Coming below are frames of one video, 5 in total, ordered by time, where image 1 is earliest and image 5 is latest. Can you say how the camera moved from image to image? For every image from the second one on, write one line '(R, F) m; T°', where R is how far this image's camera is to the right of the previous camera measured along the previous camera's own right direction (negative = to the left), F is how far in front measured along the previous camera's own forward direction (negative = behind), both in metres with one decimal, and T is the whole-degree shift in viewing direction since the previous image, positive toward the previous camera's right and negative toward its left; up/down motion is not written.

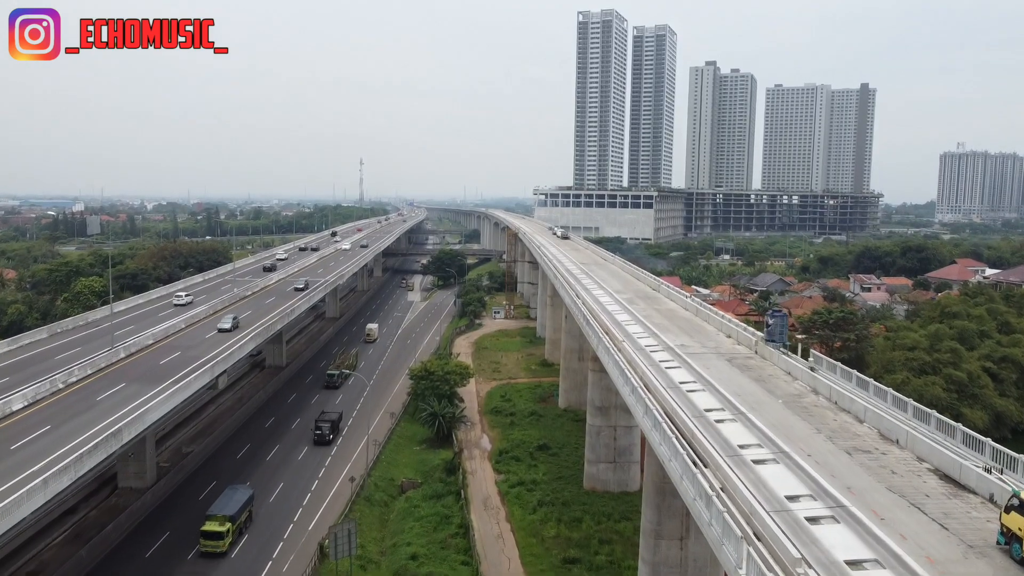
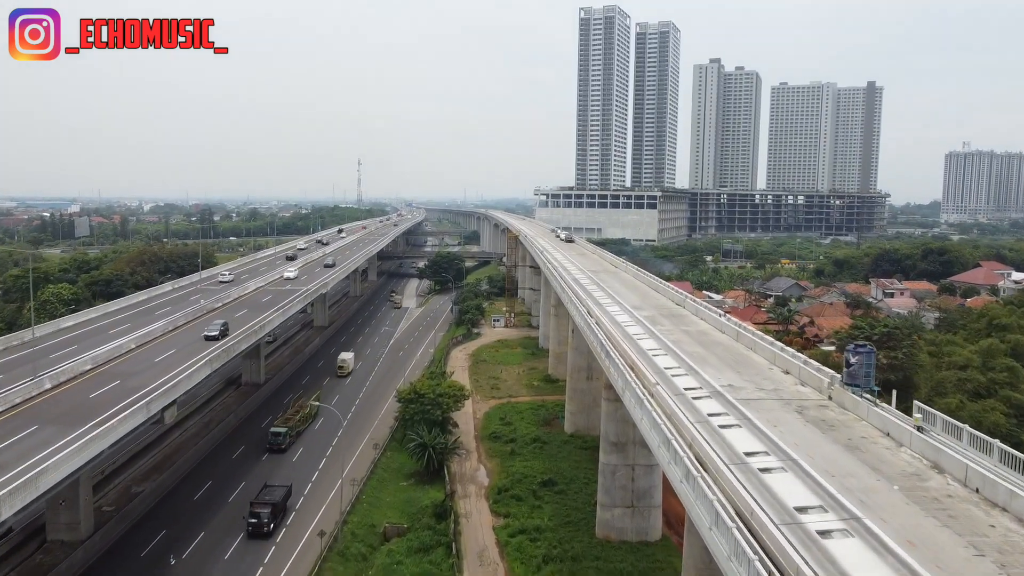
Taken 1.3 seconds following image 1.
(0.0, +4.1) m; 0°
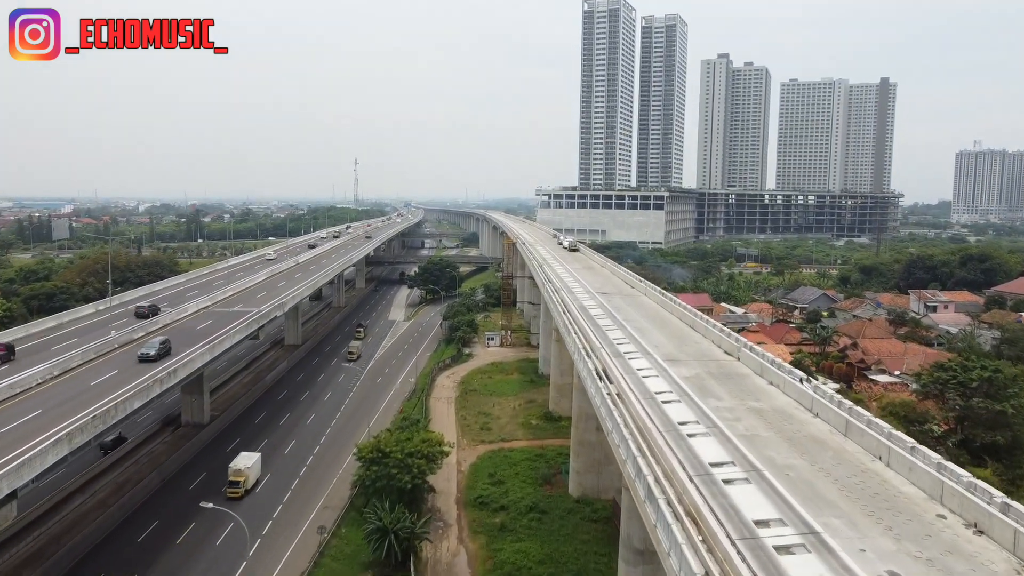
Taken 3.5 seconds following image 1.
(+0.4, +6.9) m; 0°
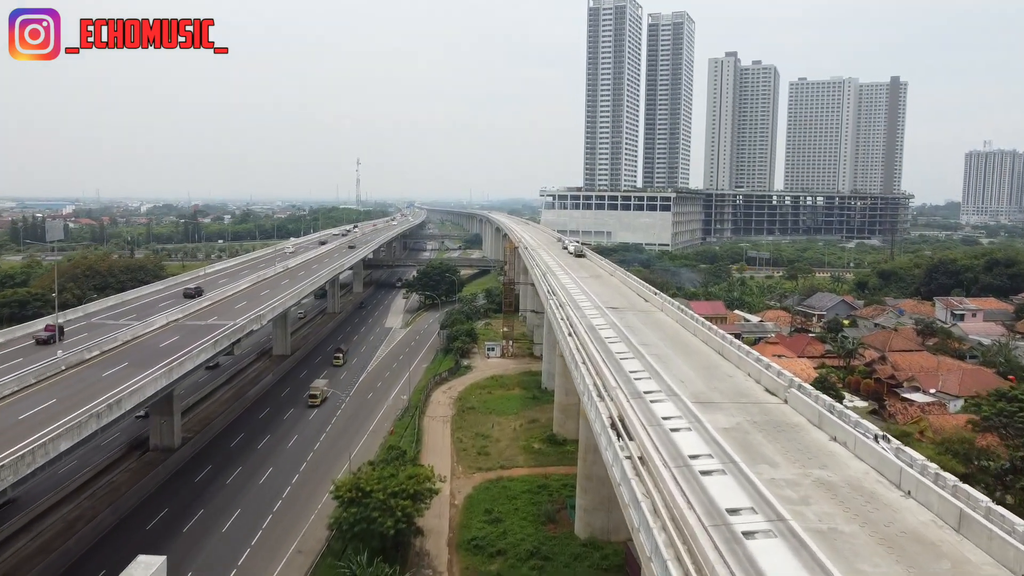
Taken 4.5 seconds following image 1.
(+0.2, +3.1) m; 0°
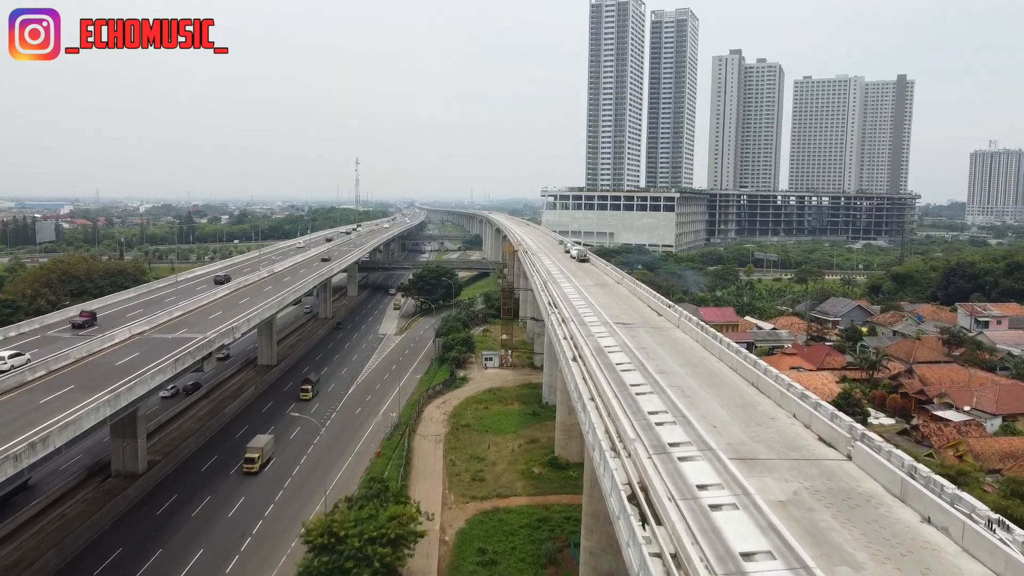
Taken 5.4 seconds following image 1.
(+0.2, +2.8) m; 0°
